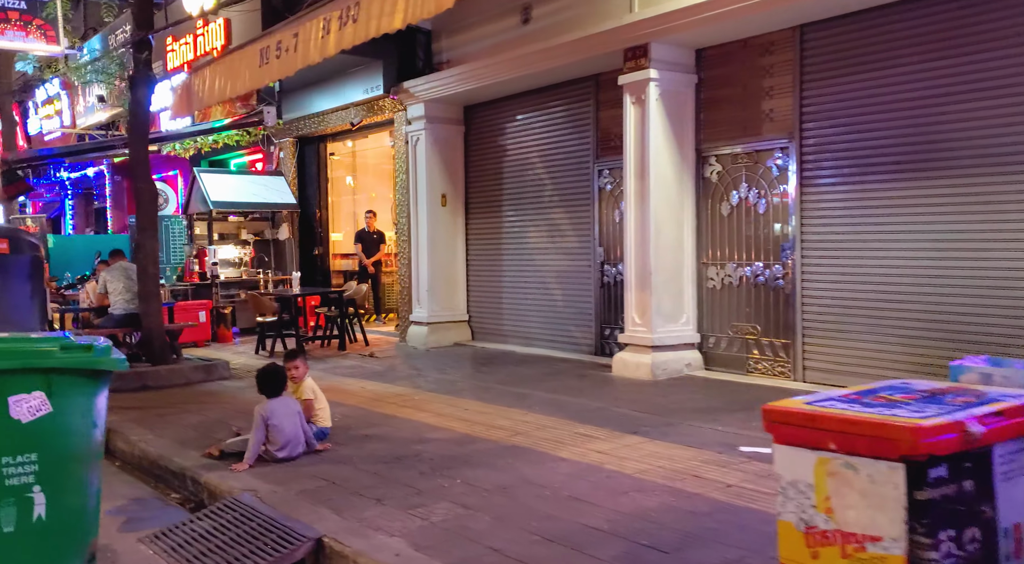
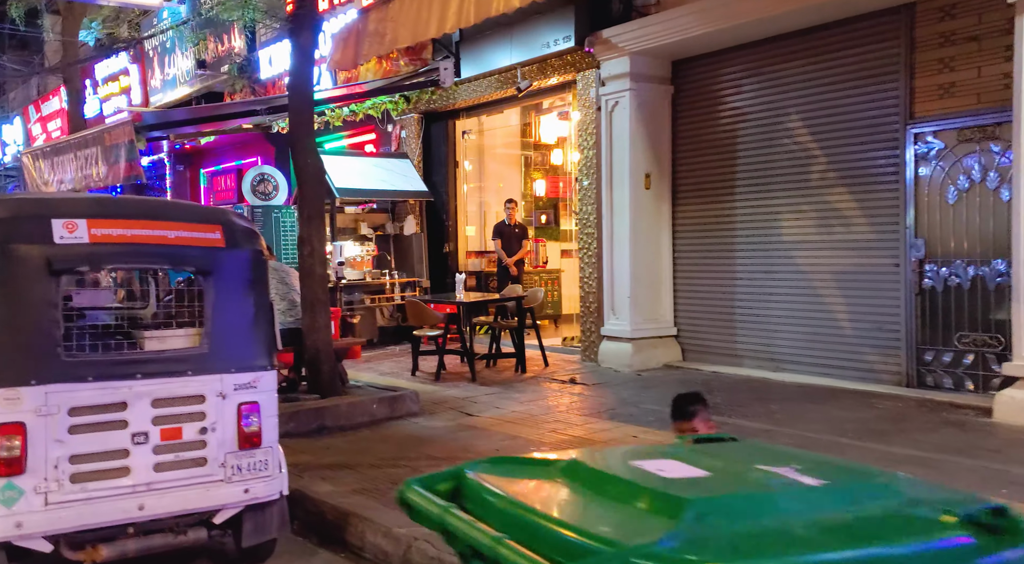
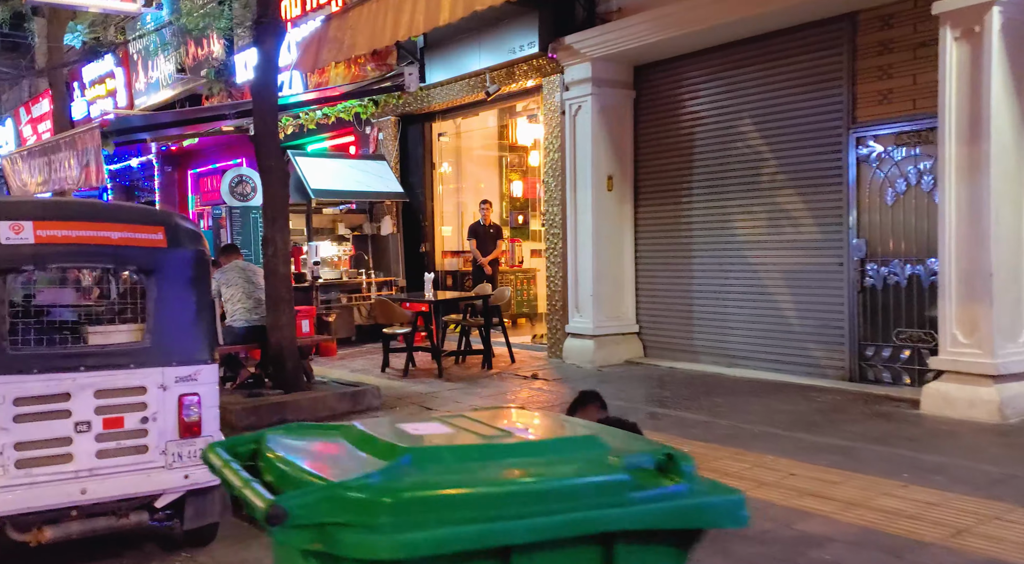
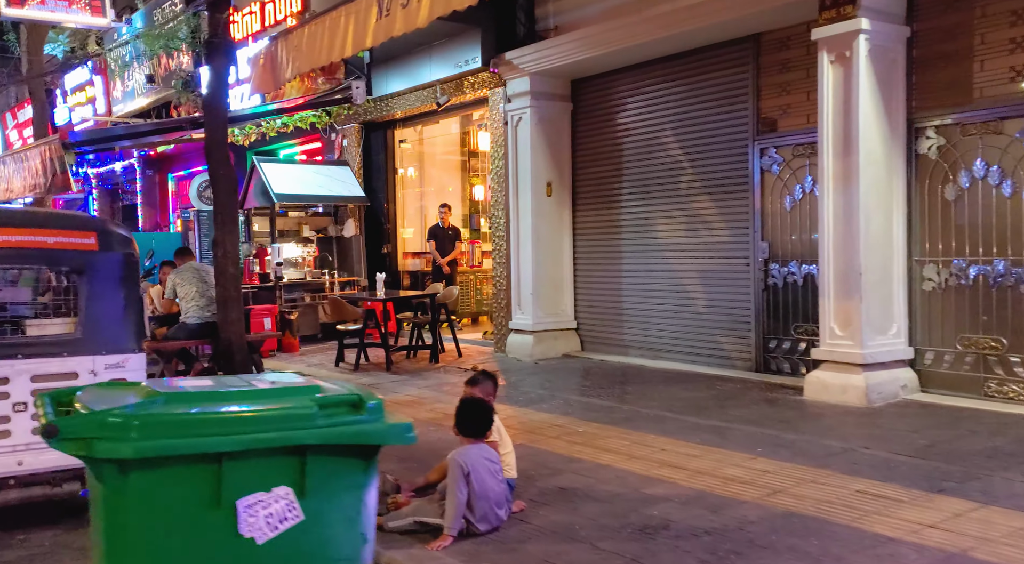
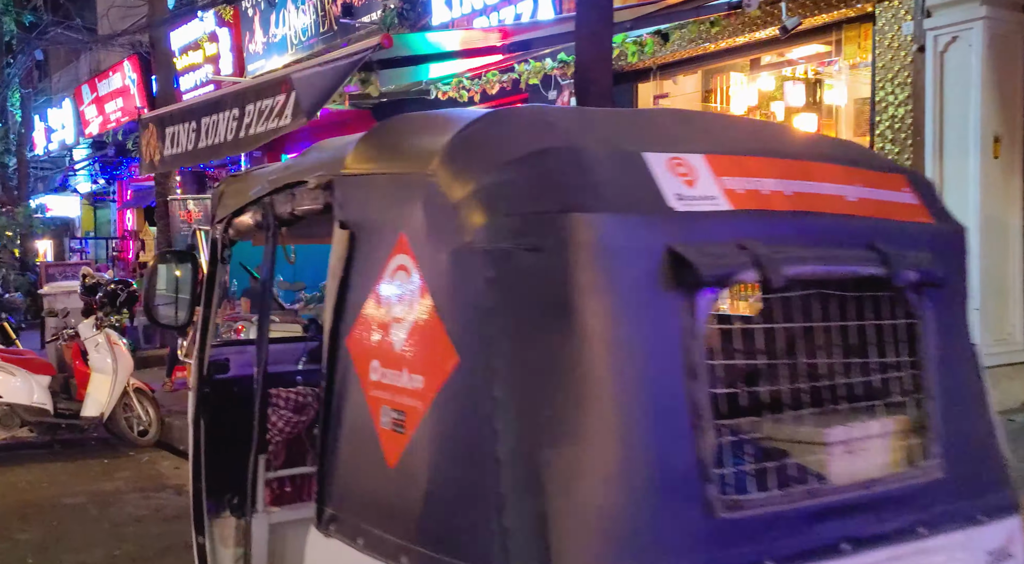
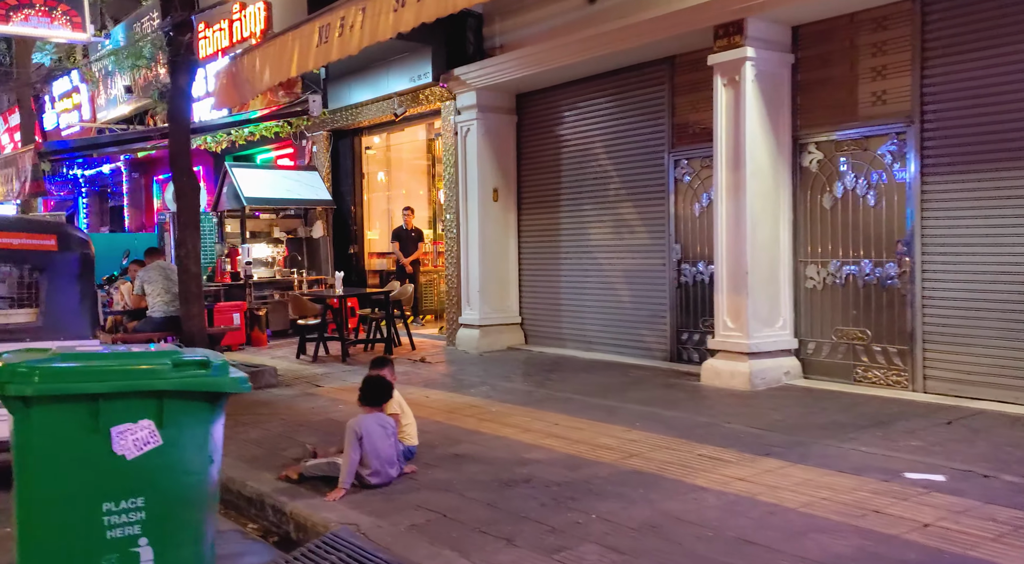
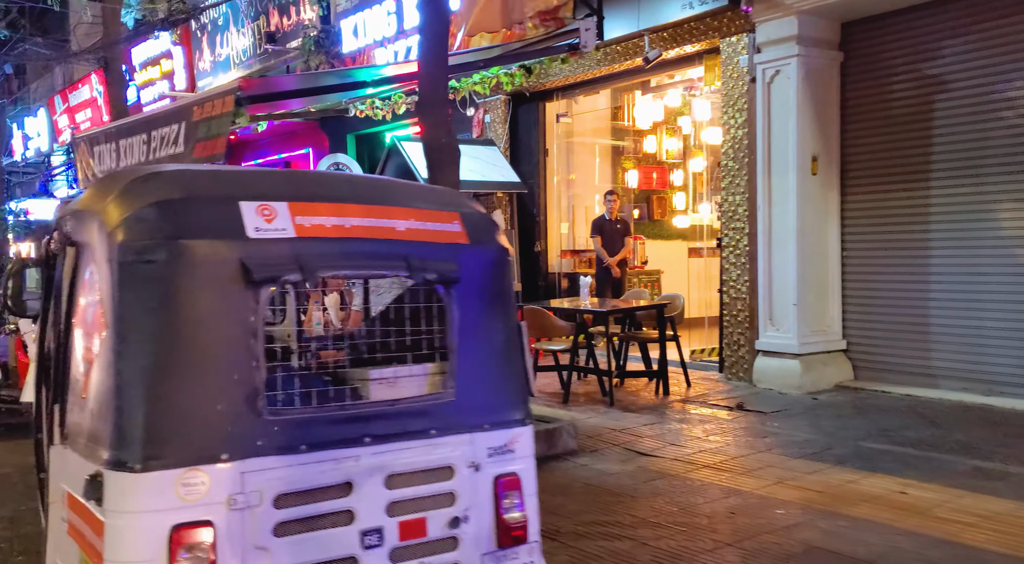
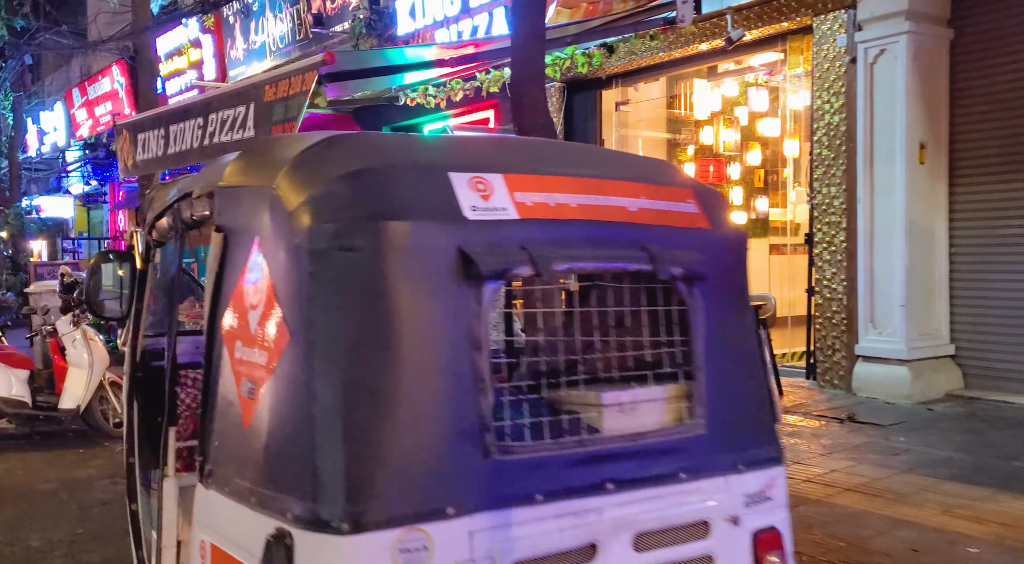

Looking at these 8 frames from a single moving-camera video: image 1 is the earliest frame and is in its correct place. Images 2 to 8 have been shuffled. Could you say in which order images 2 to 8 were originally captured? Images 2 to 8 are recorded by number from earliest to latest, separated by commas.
6, 4, 3, 2, 7, 8, 5
